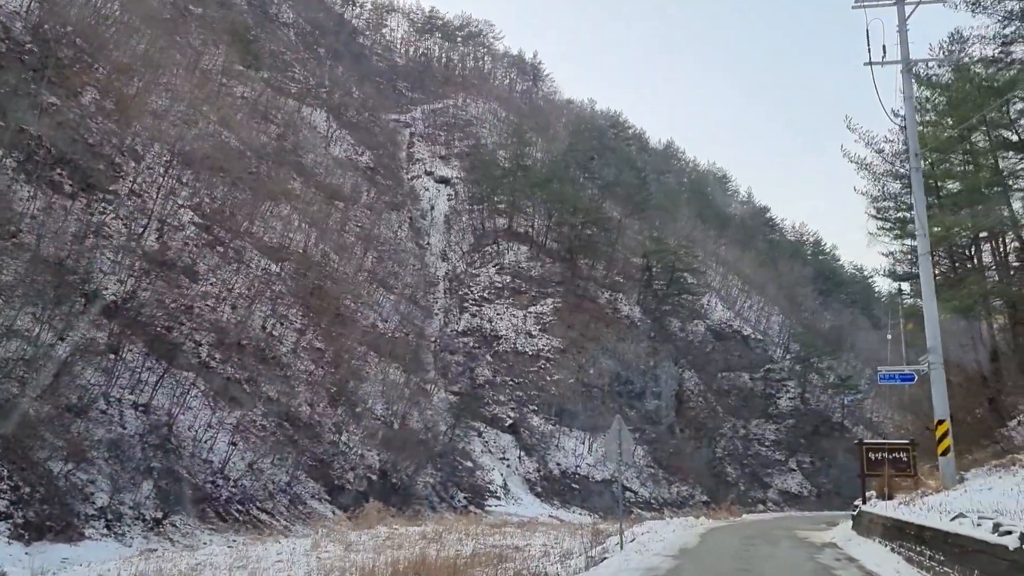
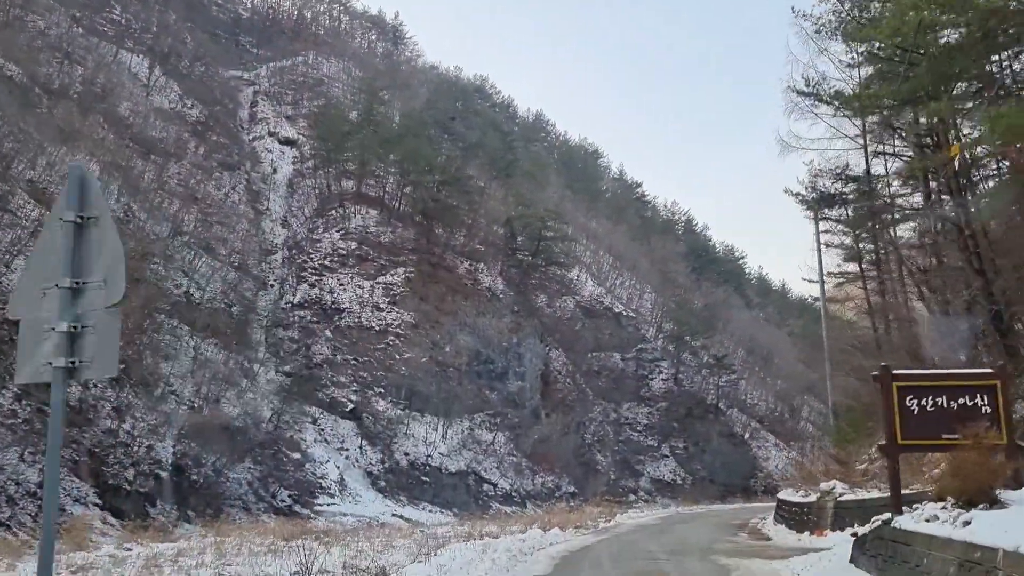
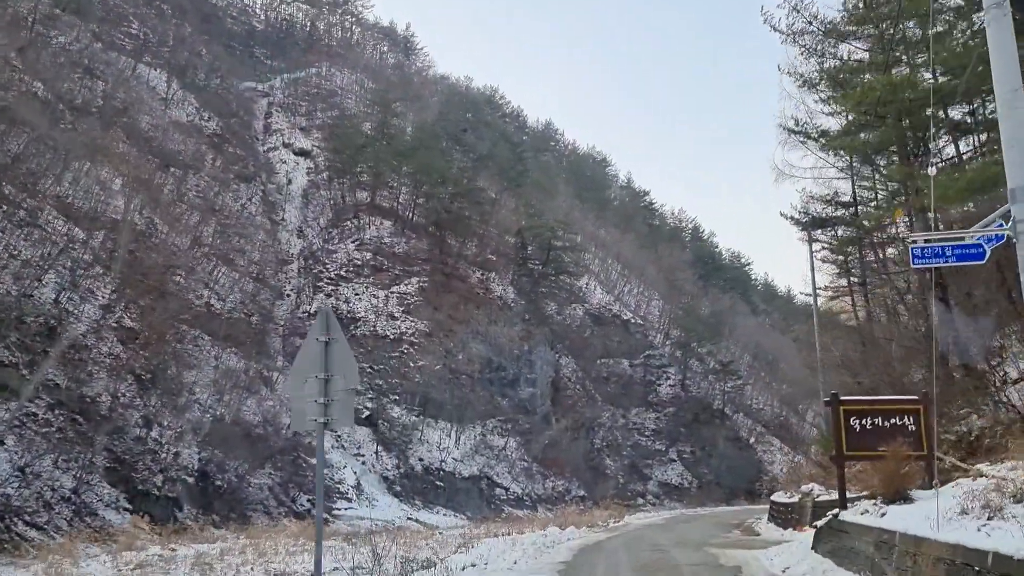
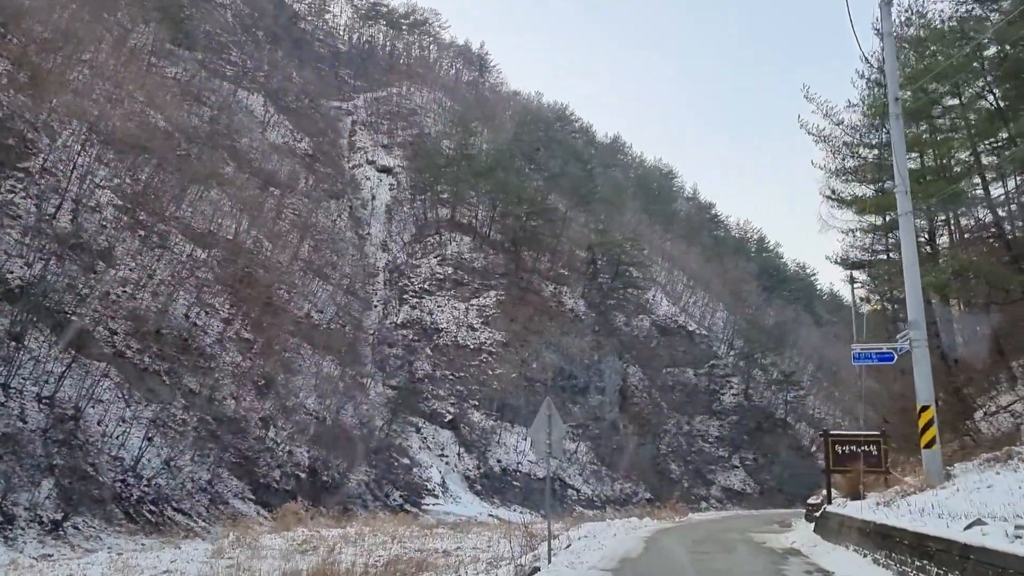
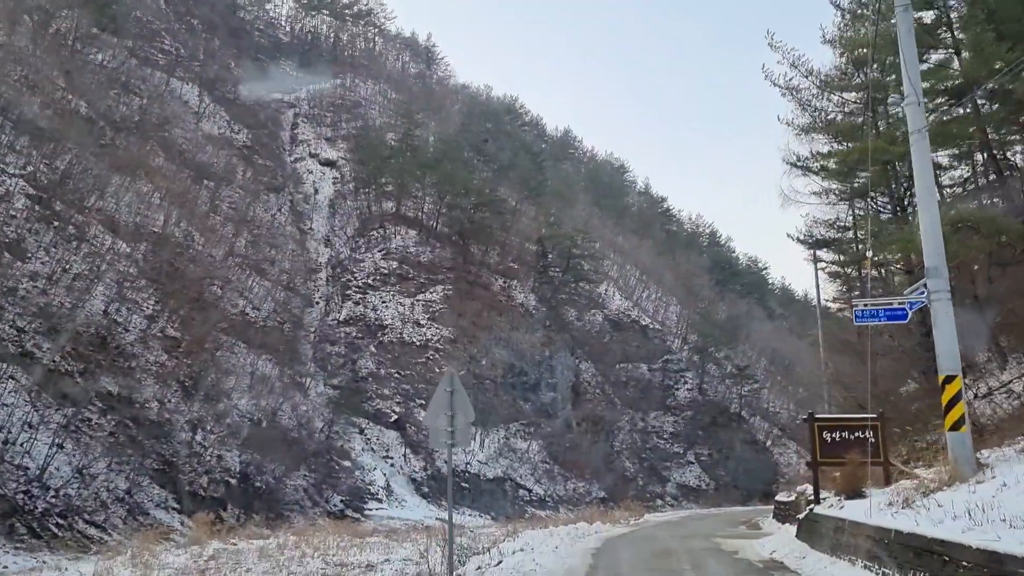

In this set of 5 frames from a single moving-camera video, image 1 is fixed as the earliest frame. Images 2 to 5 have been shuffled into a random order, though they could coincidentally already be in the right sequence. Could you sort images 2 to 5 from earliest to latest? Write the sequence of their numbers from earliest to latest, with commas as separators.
4, 5, 3, 2
